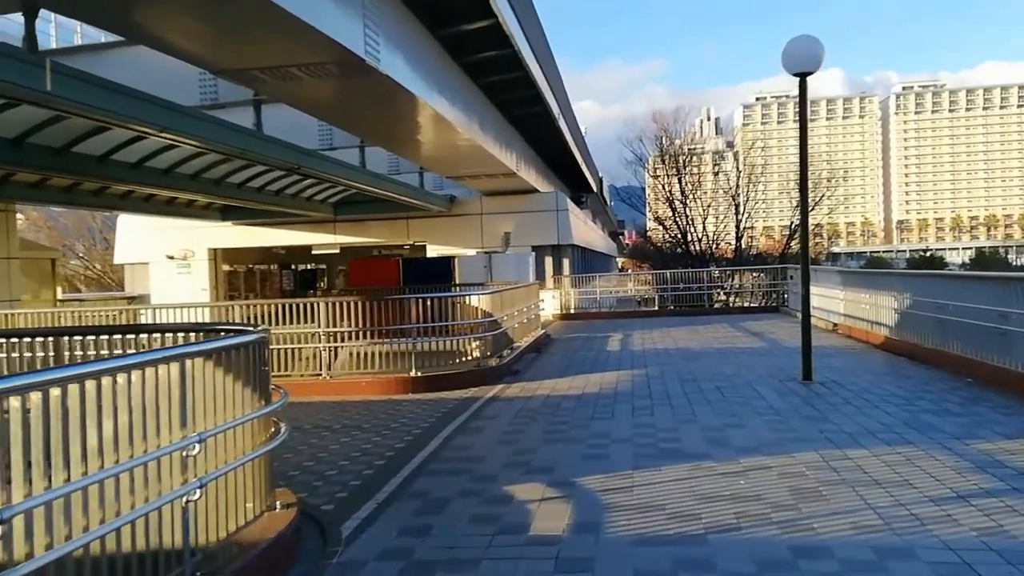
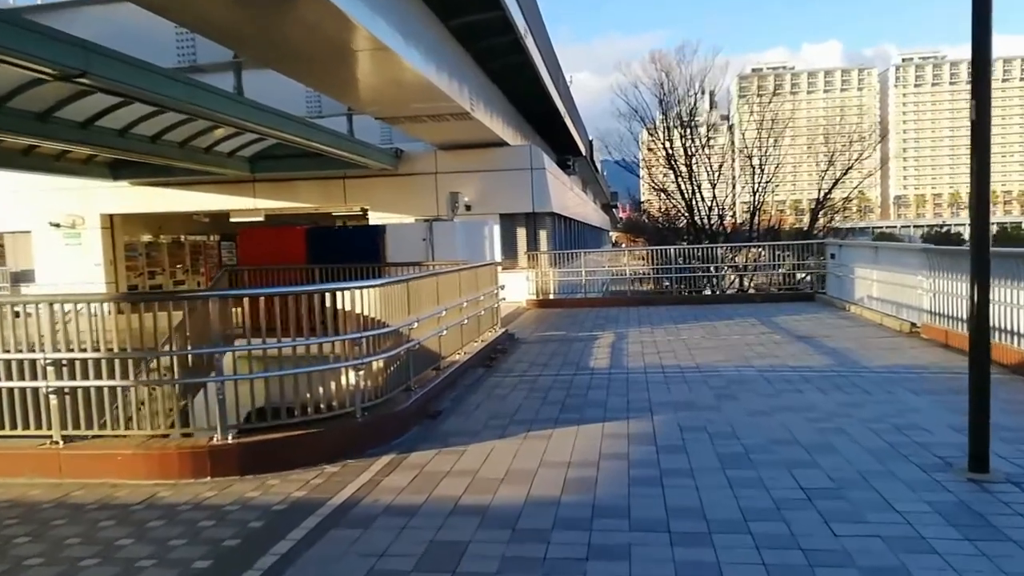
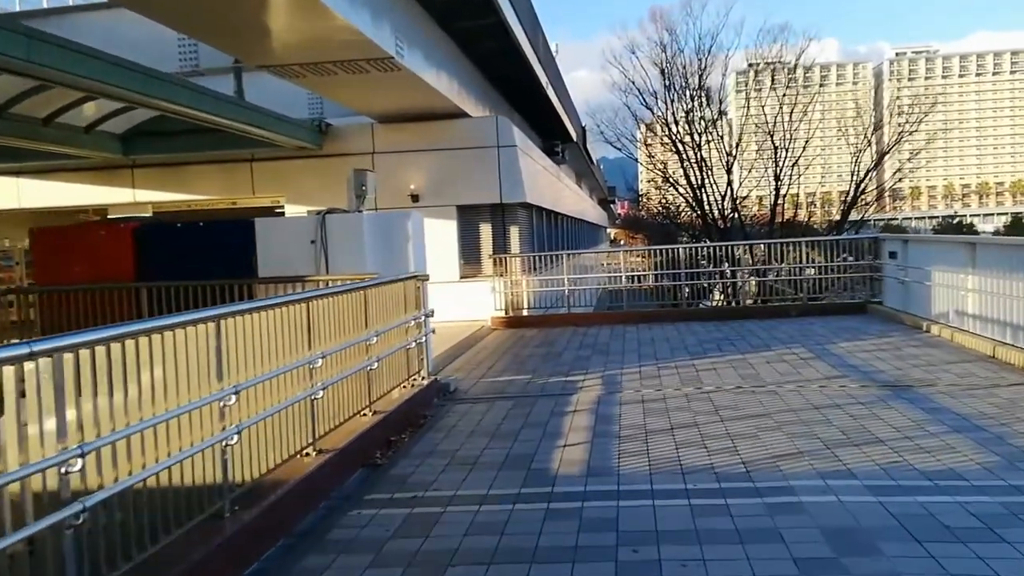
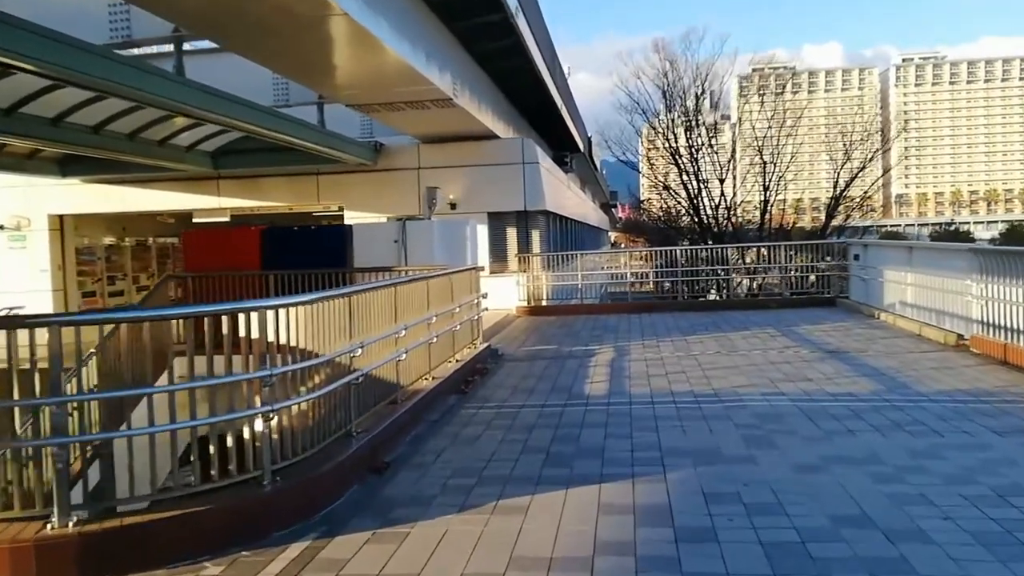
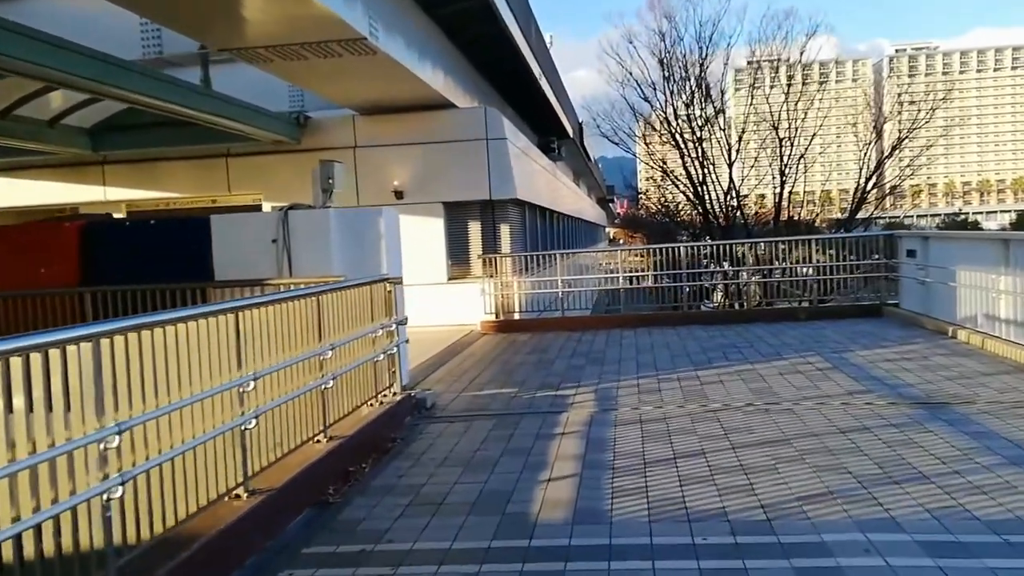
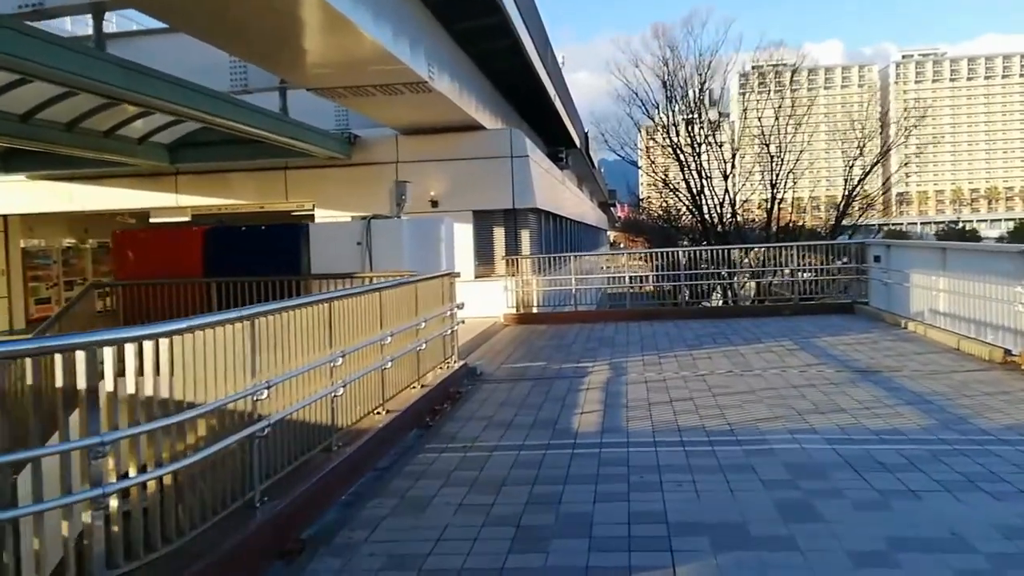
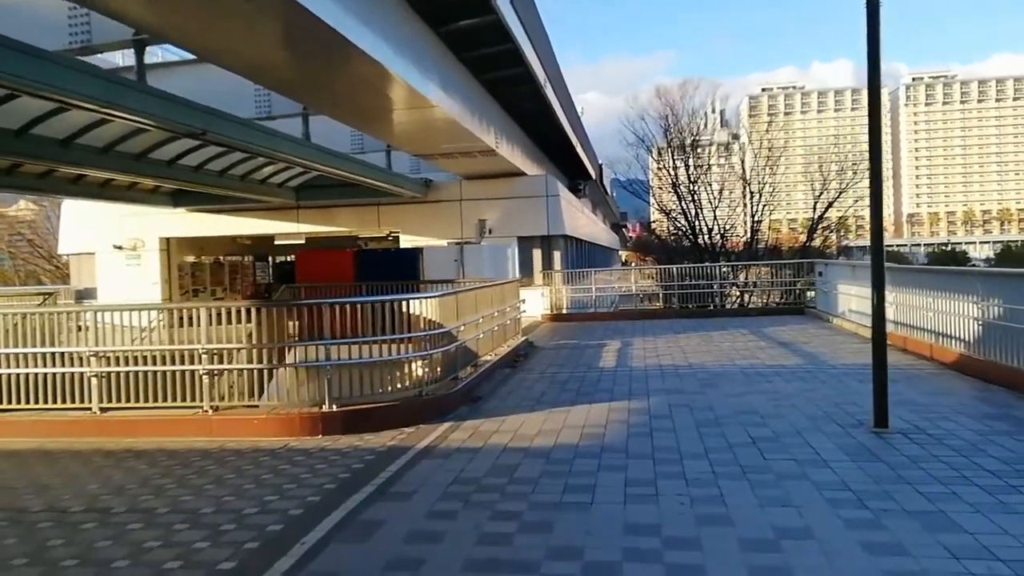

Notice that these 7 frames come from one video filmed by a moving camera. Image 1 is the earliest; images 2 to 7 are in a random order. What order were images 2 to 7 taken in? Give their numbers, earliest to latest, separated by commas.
7, 2, 4, 6, 3, 5
